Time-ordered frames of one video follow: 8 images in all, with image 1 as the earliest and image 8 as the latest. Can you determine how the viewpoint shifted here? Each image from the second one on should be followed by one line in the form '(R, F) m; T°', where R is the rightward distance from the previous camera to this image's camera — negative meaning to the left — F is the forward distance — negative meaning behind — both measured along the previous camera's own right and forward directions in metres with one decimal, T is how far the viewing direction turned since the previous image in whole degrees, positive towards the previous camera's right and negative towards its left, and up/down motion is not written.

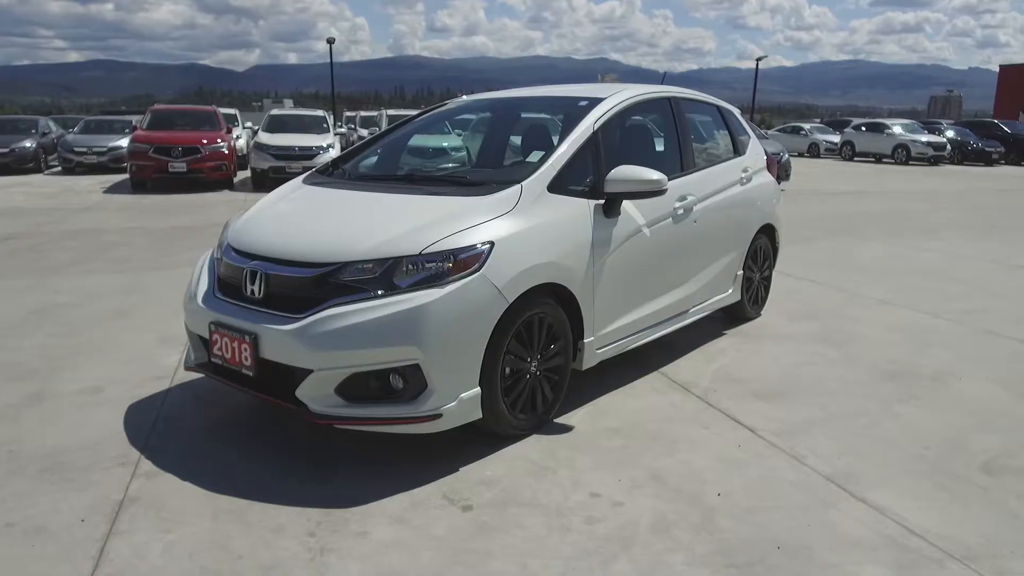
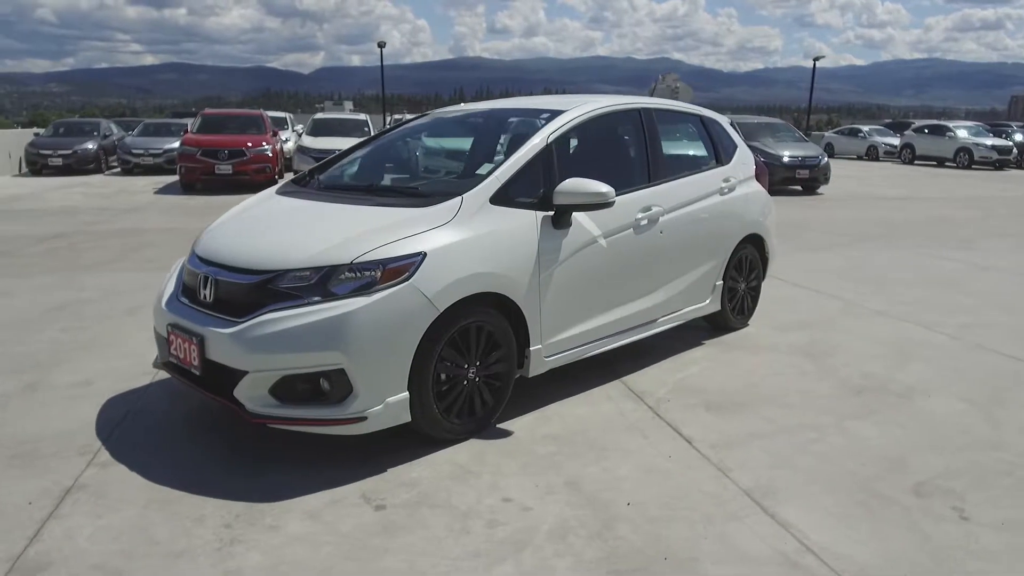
(+0.6, -0.1) m; -4°
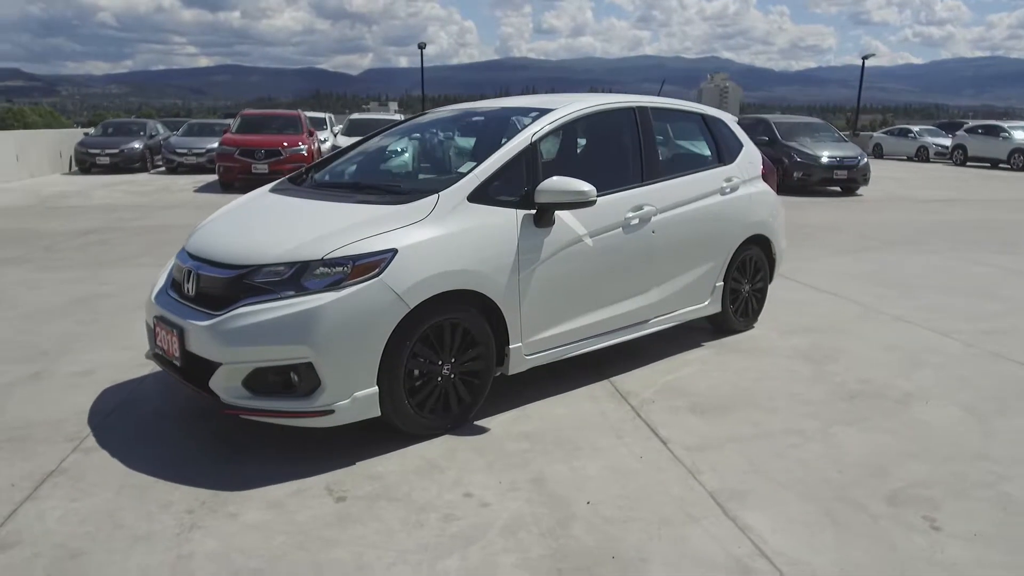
(+0.4, 0.0) m; -3°
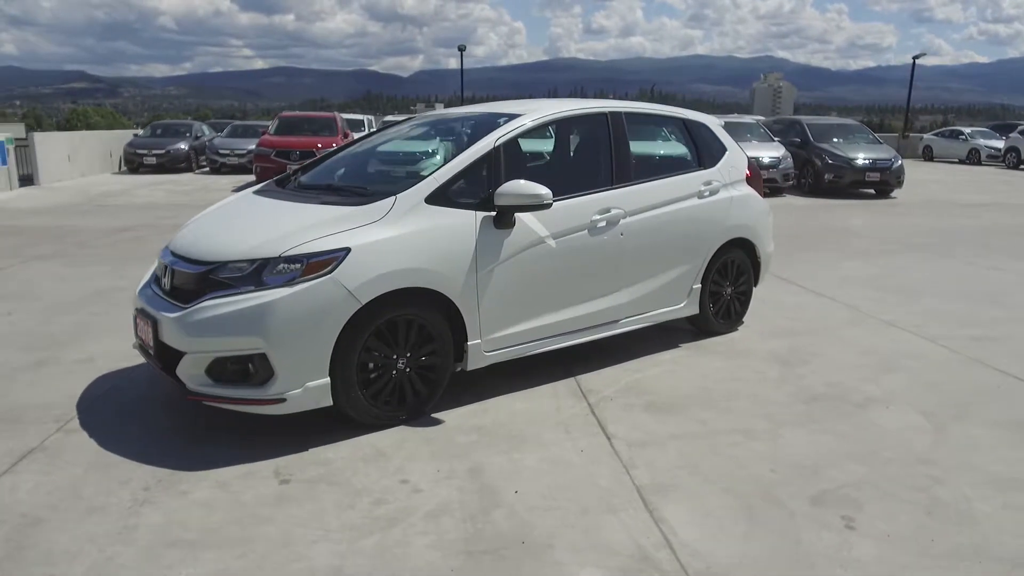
(+0.5, -0.2) m; -4°
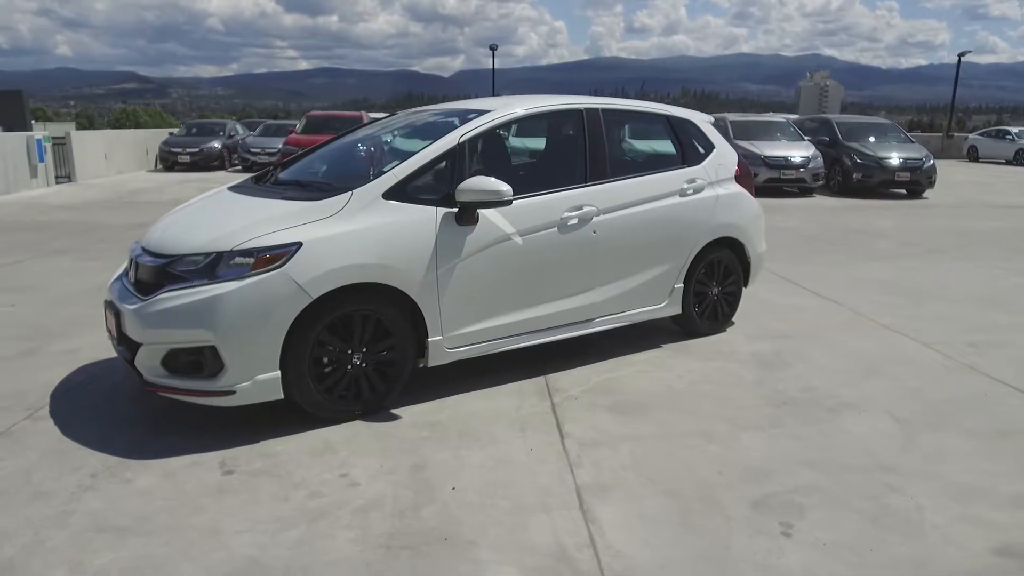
(+0.5, 0.0) m; -3°
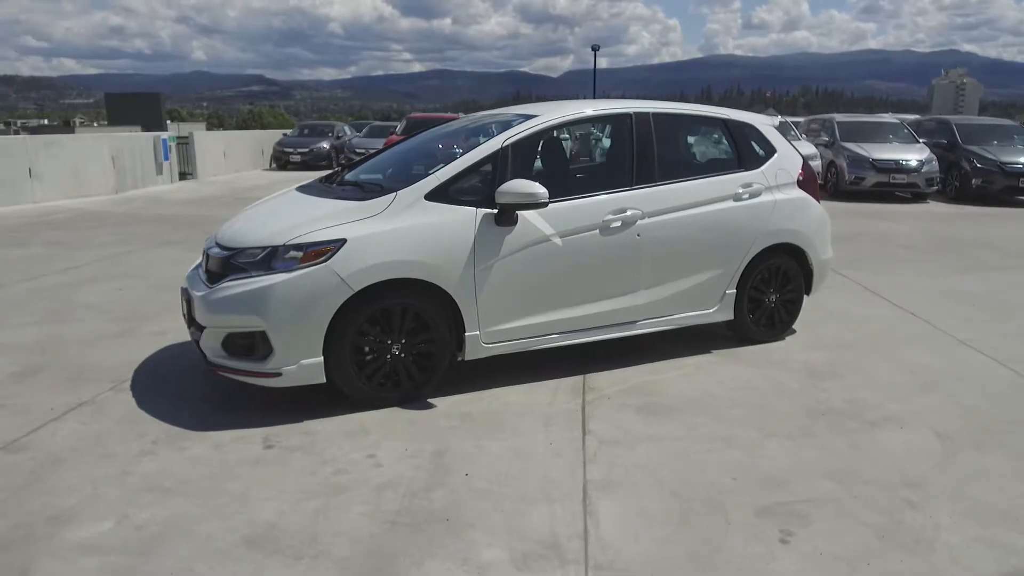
(+0.4, -0.1) m; -8°
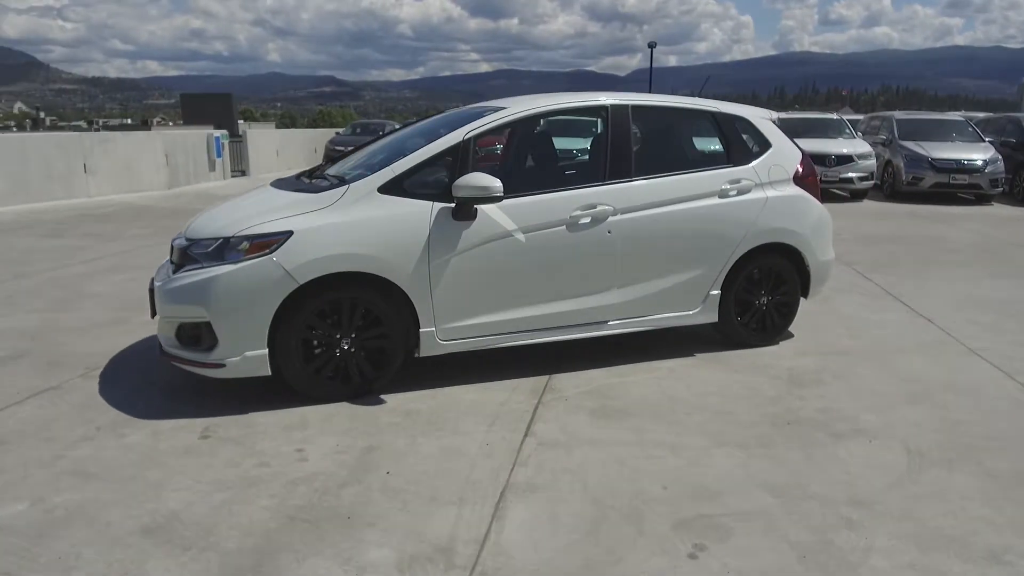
(+0.7, +0.1) m; -5°
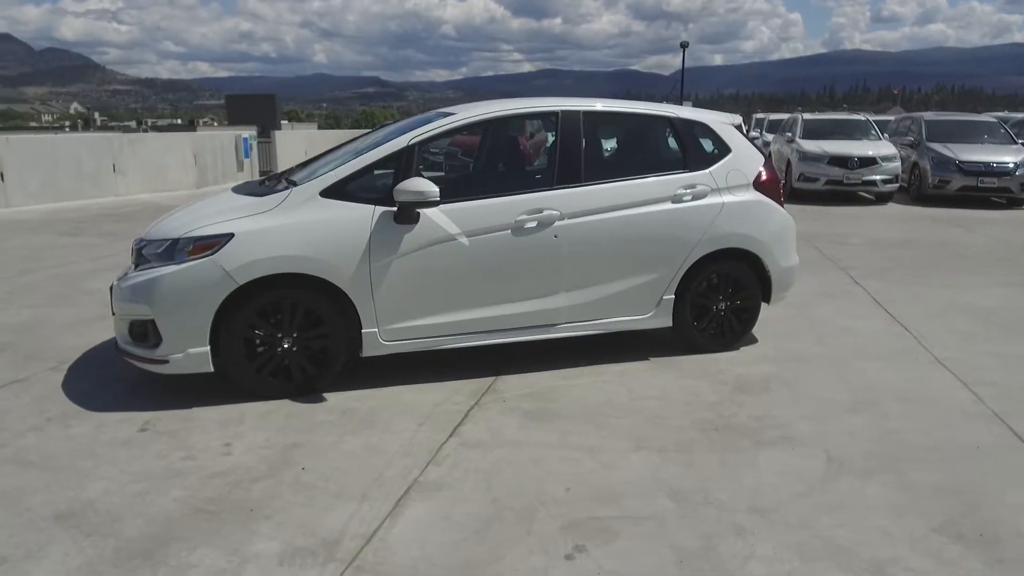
(+0.6, -0.1) m; -3°
